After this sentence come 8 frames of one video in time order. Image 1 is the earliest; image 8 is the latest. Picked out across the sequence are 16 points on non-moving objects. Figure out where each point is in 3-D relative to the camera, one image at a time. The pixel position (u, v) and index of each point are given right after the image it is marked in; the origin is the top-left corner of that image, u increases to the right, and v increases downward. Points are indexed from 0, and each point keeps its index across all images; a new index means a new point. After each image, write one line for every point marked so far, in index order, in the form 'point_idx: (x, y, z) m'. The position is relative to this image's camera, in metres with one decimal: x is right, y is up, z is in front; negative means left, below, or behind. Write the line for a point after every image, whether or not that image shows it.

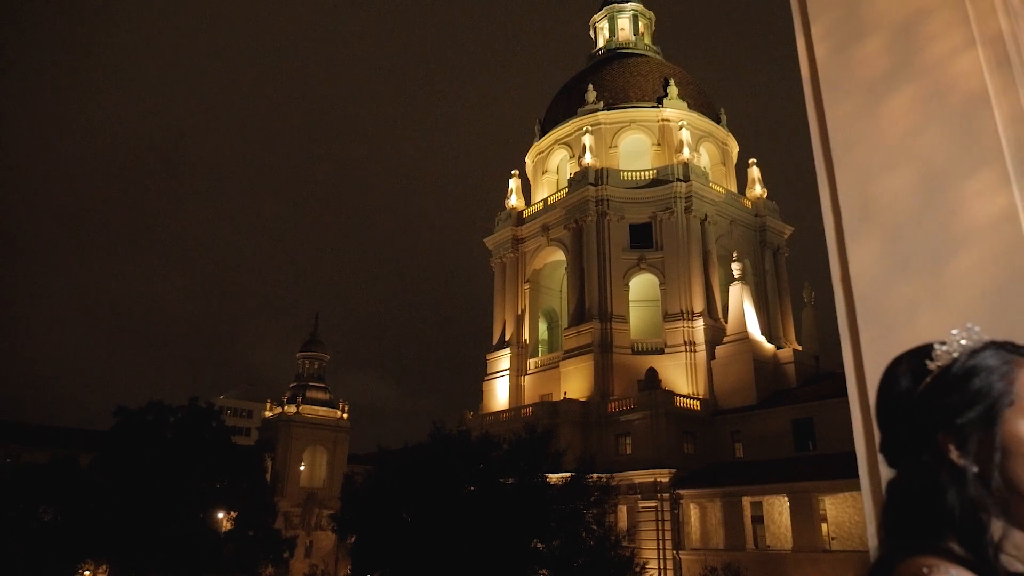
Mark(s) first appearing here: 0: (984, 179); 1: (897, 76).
0: (+2.0, +0.5, +3.1) m
1: (+1.9, +1.0, +3.6) m
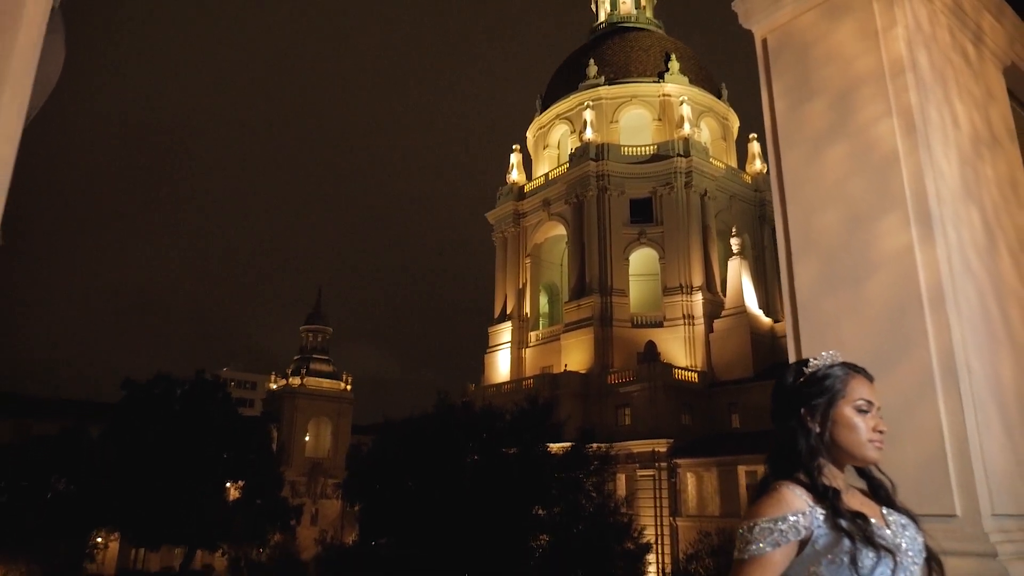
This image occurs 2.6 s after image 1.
0: (+2.2, +0.4, +4.2) m
1: (+2.0, +1.0, +4.6) m
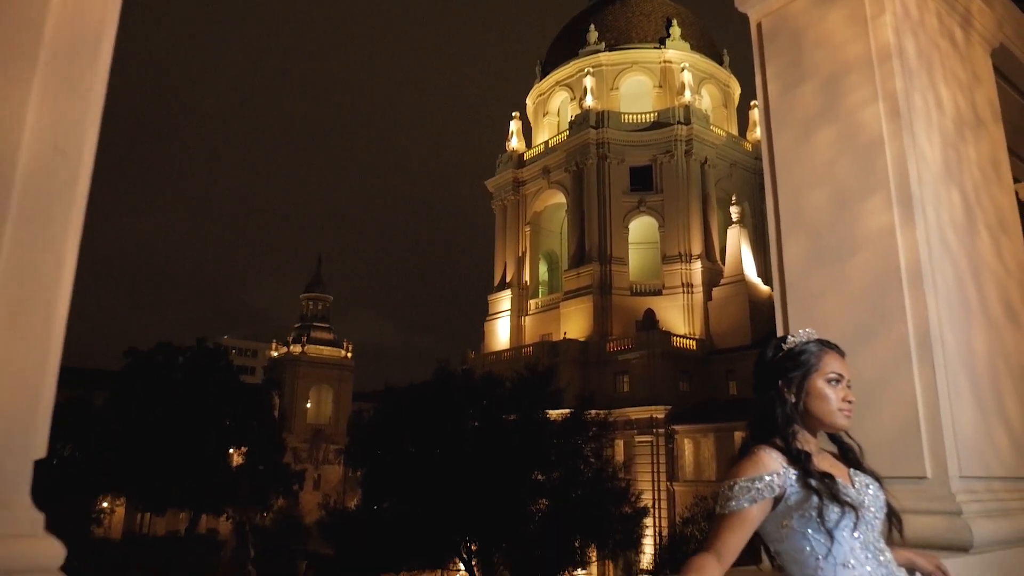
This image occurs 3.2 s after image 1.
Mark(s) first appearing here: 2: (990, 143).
0: (+2.2, +0.5, +4.4) m
1: (+2.1, +1.1, +4.8) m
2: (+3.5, +1.0, +5.3) m
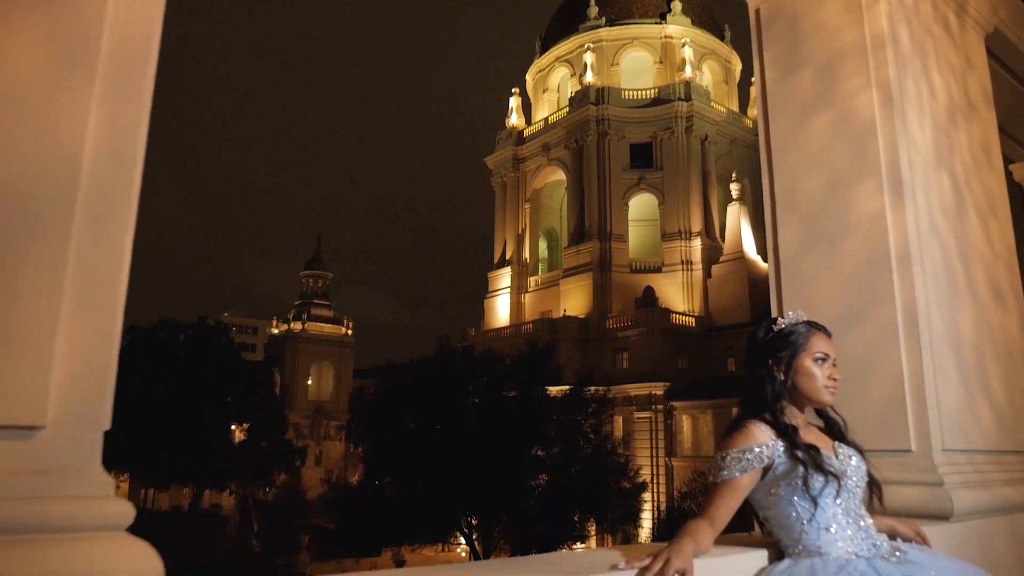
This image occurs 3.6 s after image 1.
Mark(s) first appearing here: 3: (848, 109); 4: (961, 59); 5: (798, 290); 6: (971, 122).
0: (+2.2, +0.6, +4.6) m
1: (+2.1, +1.2, +4.9) m
2: (+3.5, +1.2, +5.5) m
3: (+2.2, +1.2, +4.8) m
4: (+3.4, +1.7, +5.5) m
5: (+1.9, 0.0, +4.8) m
6: (+3.4, +1.2, +5.4) m
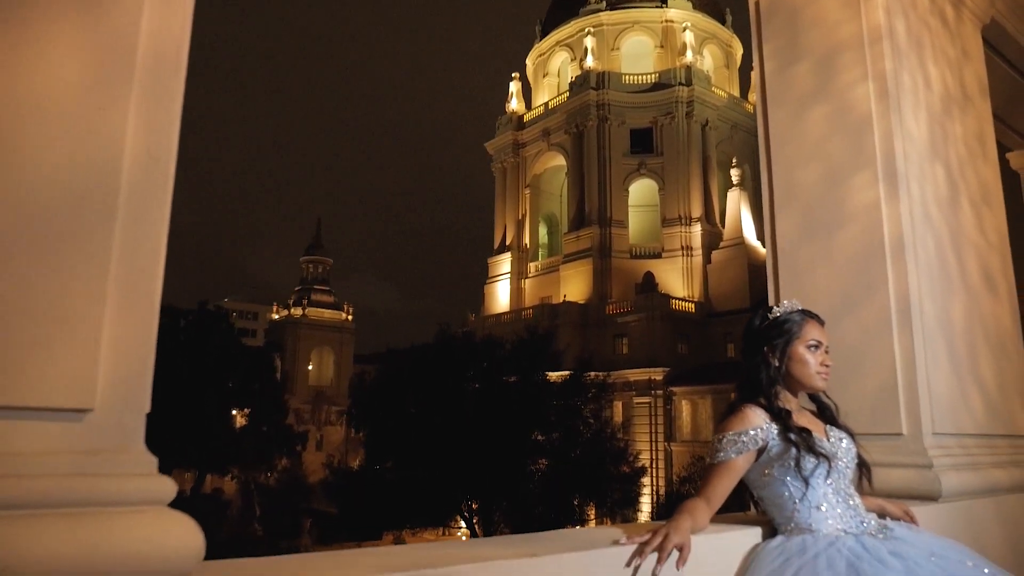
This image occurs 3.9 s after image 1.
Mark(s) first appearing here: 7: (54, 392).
0: (+2.3, +0.7, +4.7) m
1: (+2.1, +1.3, +5.0) m
2: (+3.5, +1.3, +5.6) m
3: (+2.2, +1.3, +4.9) m
4: (+3.4, +1.8, +5.6) m
5: (+1.9, +0.1, +4.9) m
6: (+3.4, +1.3, +5.5) m
7: (-1.0, -0.2, +1.6) m
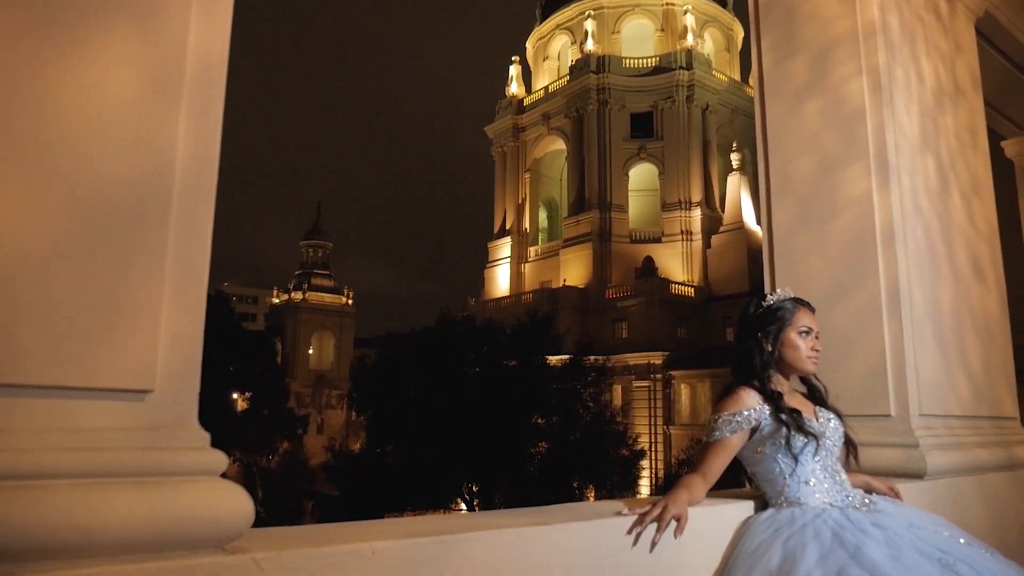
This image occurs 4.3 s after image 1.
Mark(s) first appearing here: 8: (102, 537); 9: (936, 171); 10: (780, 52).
0: (+2.3, +0.8, +4.9) m
1: (+2.1, +1.4, +5.2) m
2: (+3.6, +1.4, +5.7) m
3: (+2.3, +1.3, +5.0) m
4: (+3.4, +1.9, +5.7) m
5: (+1.9, +0.1, +5.1) m
6: (+3.4, +1.4, +5.6) m
7: (-1.0, -0.2, +1.8) m
8: (-0.9, -0.6, +1.6) m
9: (+3.0, +0.8, +5.2) m
10: (+2.0, +1.8, +5.4) m
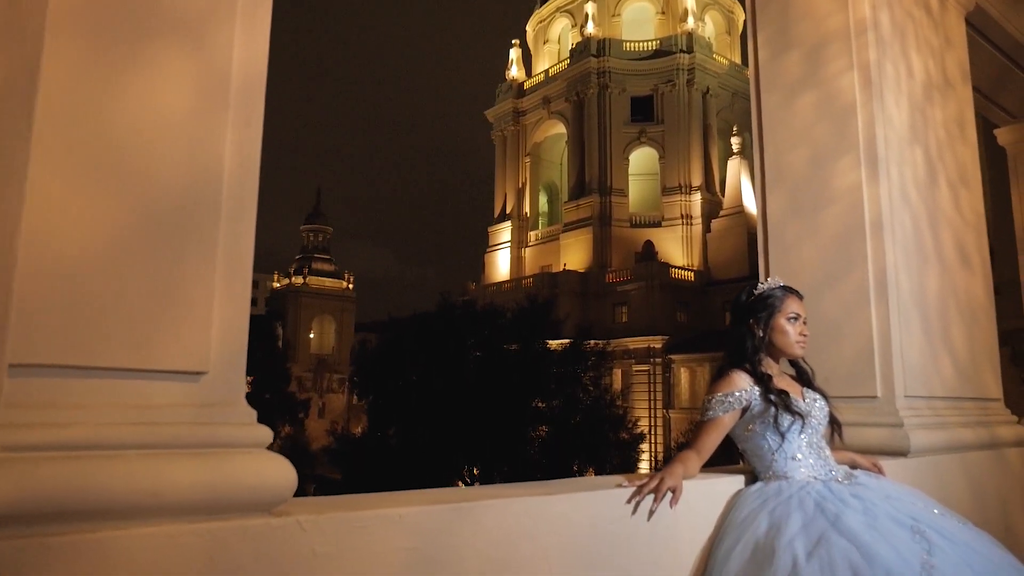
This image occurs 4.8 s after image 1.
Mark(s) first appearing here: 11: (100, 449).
0: (+2.3, +0.9, +5.1) m
1: (+2.2, +1.5, +5.4) m
2: (+3.6, +1.5, +5.9) m
3: (+2.3, +1.4, +5.2) m
4: (+3.5, +2.0, +5.9) m
5: (+2.0, +0.2, +5.3) m
6: (+3.5, +1.5, +5.8) m
7: (-0.9, -0.2, +2.0) m
8: (-0.9, -0.5, +1.9) m
9: (+3.0, +0.9, +5.4) m
10: (+2.0, +1.9, +5.6) m
11: (-1.1, -0.4, +1.9) m
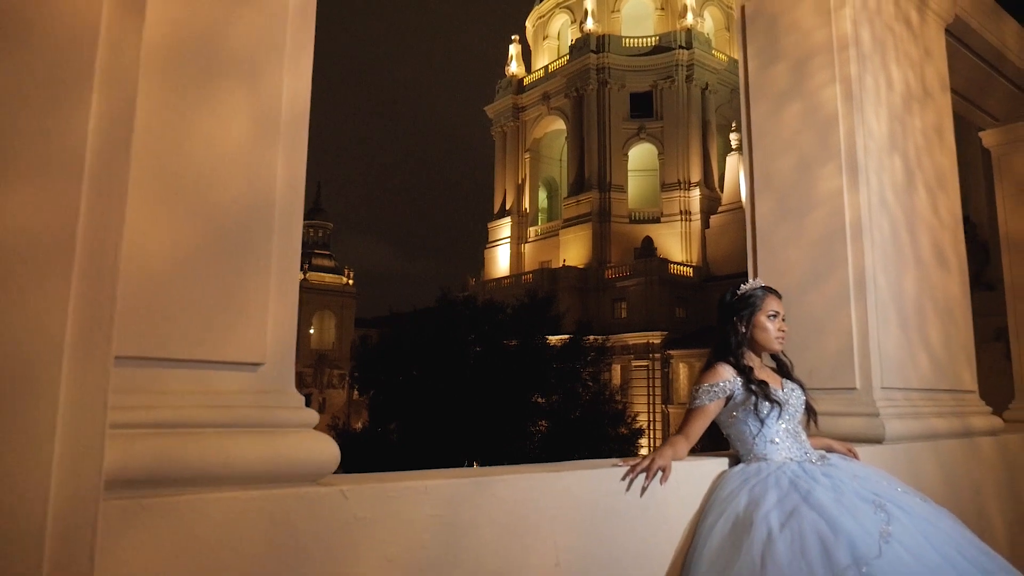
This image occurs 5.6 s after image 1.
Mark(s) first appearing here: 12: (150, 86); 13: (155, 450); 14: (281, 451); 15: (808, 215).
0: (+2.4, +0.9, +5.4) m
1: (+2.2, +1.5, +5.7) m
2: (+3.6, +1.5, +6.3) m
3: (+2.3, +1.4, +5.6) m
4: (+3.5, +2.0, +6.2) m
5: (+2.0, +0.2, +5.7) m
6: (+3.5, +1.5, +6.2) m
7: (-0.9, -0.2, +2.4) m
8: (-0.8, -0.6, +2.2) m
9: (+3.1, +0.9, +5.7) m
10: (+2.1, +1.9, +6.0) m
11: (-1.0, -0.4, +2.2) m
12: (-1.1, +0.6, +2.3) m
13: (-1.0, -0.5, +2.1) m
14: (-0.8, -0.5, +2.3) m
15: (+2.2, +0.5, +5.5) m
